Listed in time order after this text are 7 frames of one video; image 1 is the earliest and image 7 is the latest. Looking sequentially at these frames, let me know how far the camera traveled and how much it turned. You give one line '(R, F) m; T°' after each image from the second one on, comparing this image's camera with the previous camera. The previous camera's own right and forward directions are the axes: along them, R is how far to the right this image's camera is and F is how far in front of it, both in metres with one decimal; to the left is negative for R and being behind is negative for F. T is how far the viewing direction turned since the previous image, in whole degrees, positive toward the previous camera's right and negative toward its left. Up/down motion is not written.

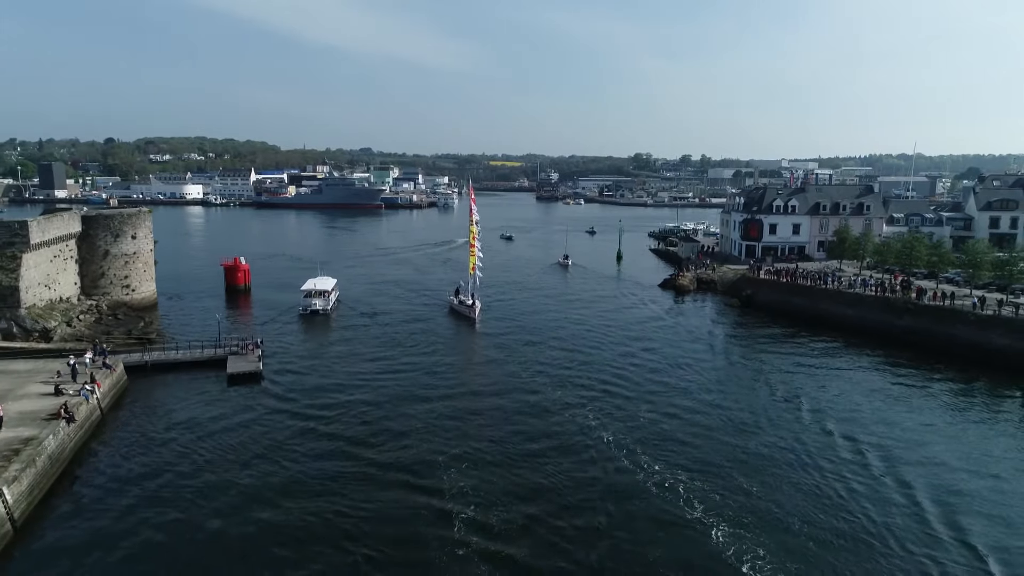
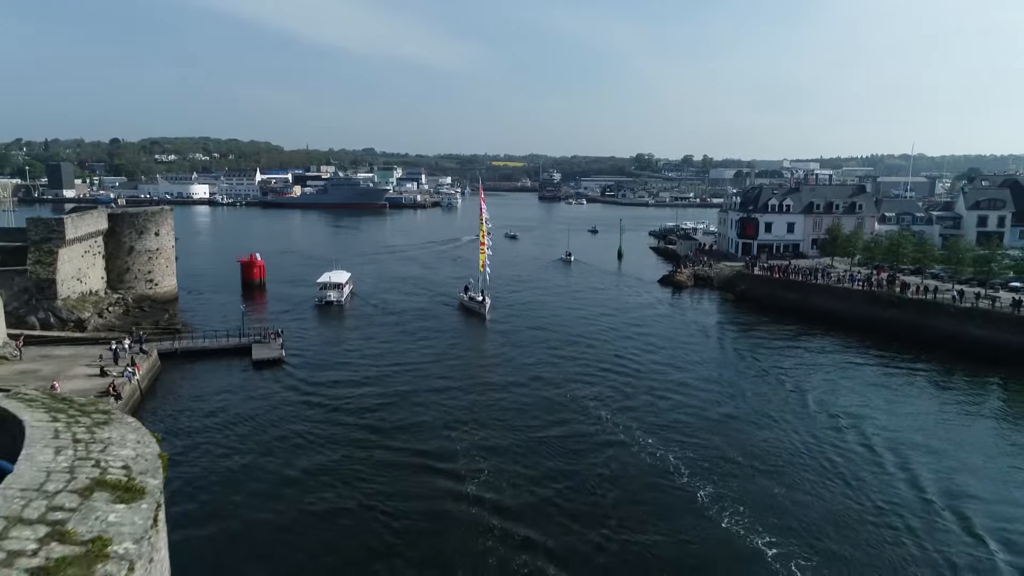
(-0.1, -1.4) m; 0°
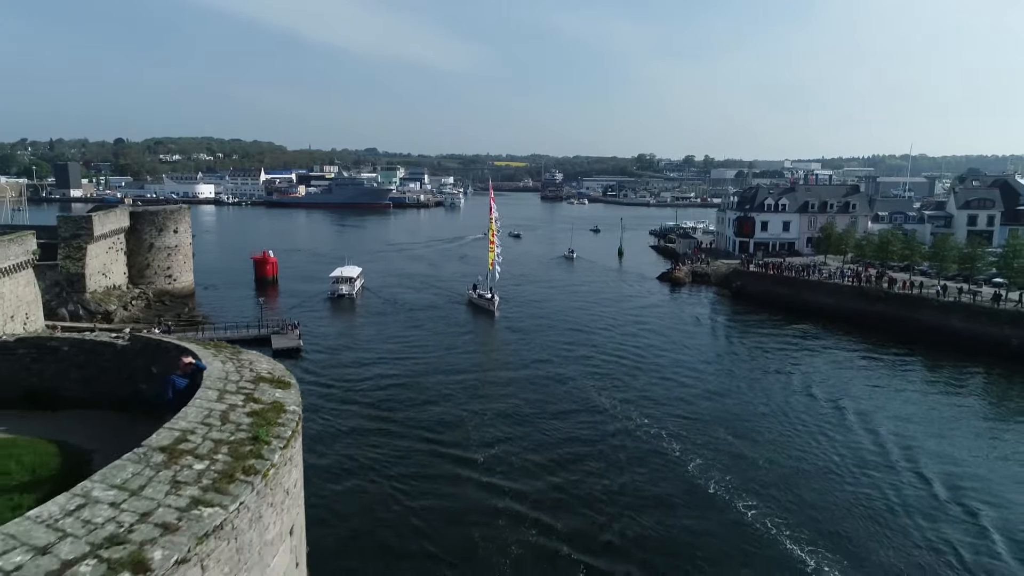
(-0.1, -1.3) m; 0°
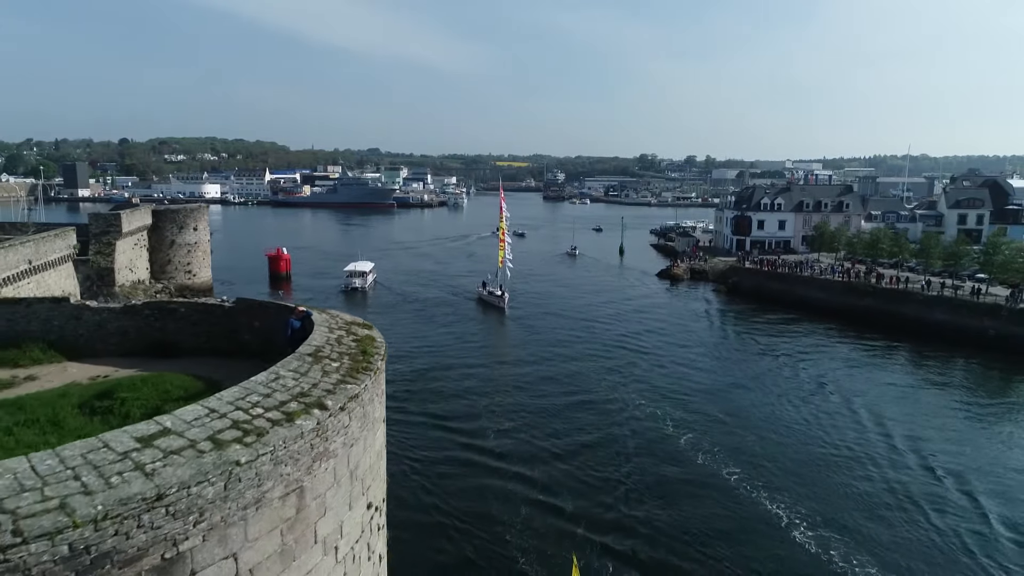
(-0.2, -1.4) m; 0°
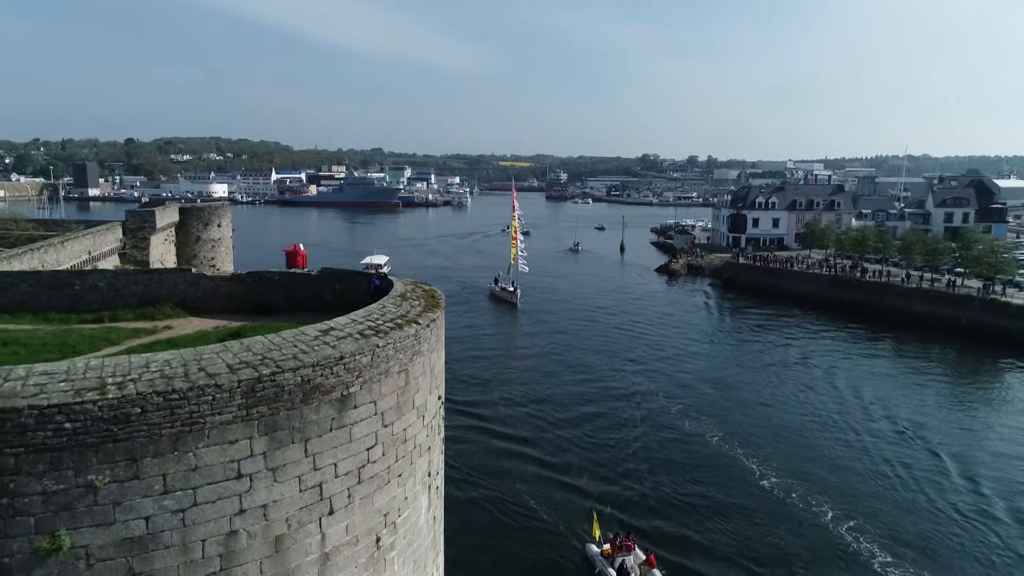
(-0.2, -1.9) m; 0°
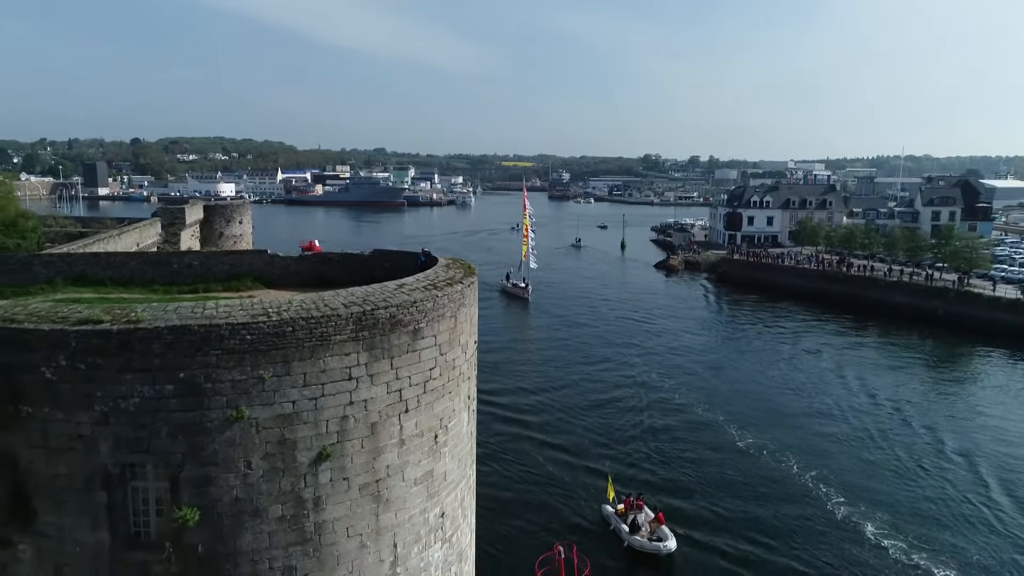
(-0.2, -1.9) m; 0°
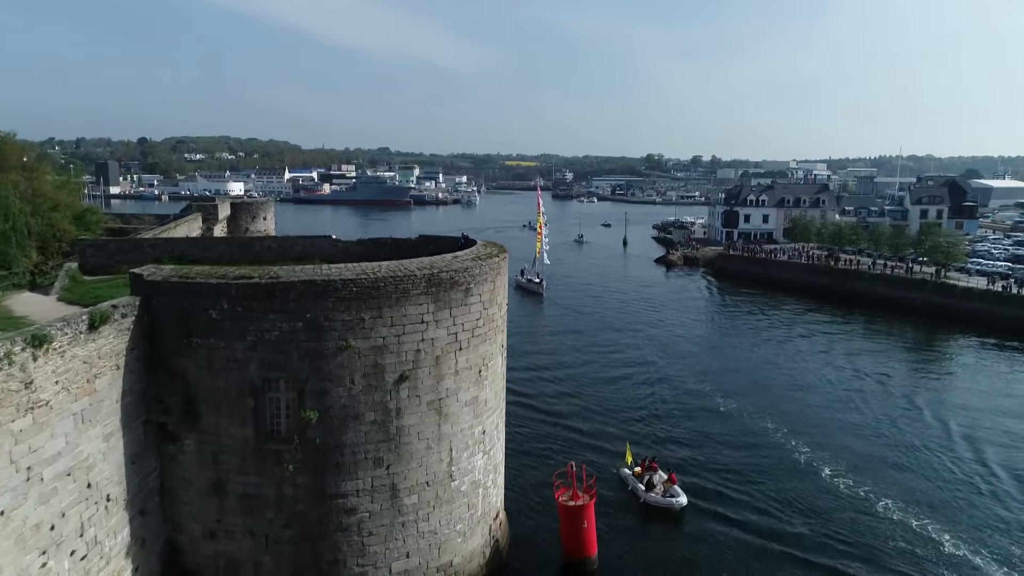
(-0.3, -2.3) m; 0°
